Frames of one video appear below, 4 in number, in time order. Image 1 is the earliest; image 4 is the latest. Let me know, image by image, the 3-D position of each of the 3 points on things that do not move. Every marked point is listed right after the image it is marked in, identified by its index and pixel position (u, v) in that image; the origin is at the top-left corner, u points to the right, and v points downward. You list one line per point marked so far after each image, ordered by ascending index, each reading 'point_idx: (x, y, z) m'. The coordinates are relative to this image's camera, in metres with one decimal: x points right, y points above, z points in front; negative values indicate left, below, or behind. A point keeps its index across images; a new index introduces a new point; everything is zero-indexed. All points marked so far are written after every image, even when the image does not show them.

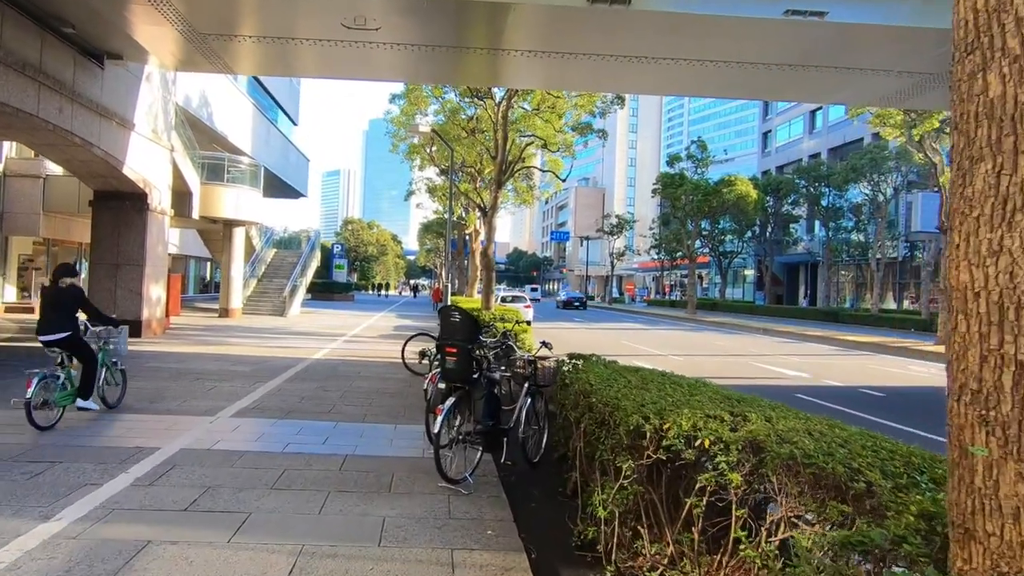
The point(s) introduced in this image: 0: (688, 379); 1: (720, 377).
0: (+1.4, -0.7, +5.3) m
1: (+4.6, -1.9, +14.6) m
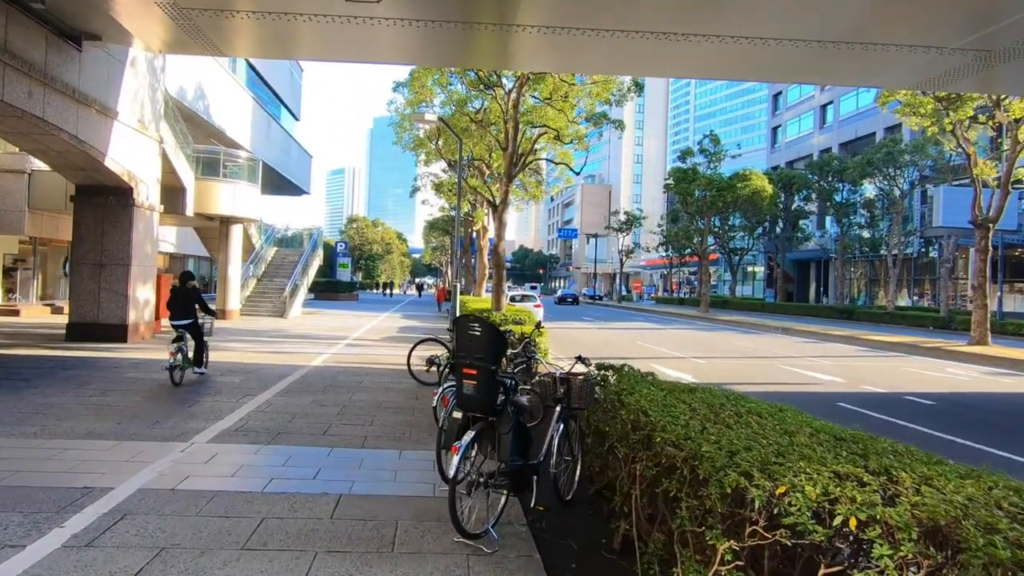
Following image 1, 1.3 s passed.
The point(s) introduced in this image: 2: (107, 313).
0: (+1.6, -0.7, +4.3) m
1: (+4.8, -1.9, +13.5) m
2: (-8.3, -0.5, +13.7) m
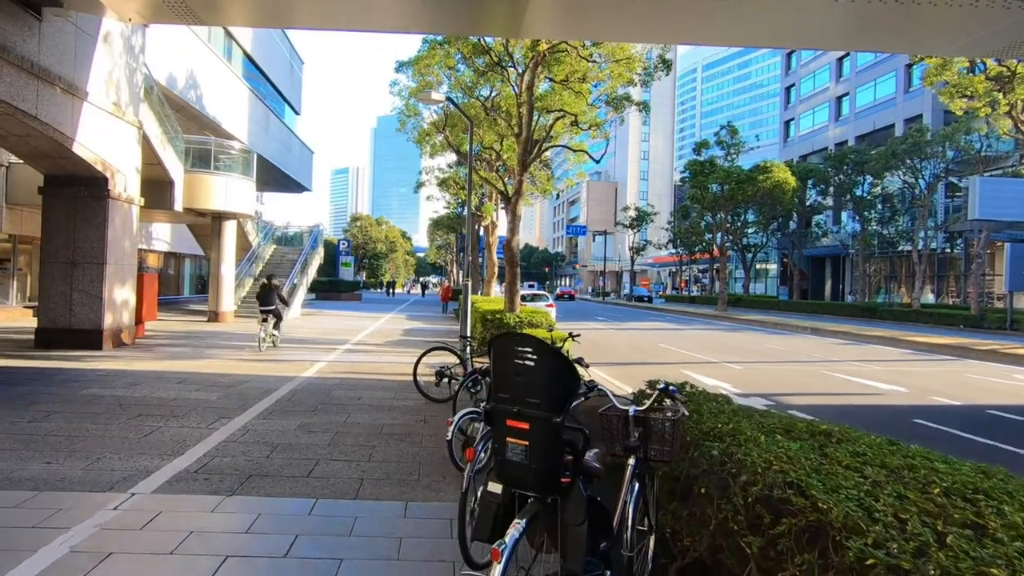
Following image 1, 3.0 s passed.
0: (+1.9, -0.7, +2.8) m
1: (+5.2, -1.9, +12.0) m
2: (-8.0, -0.5, +12.3) m
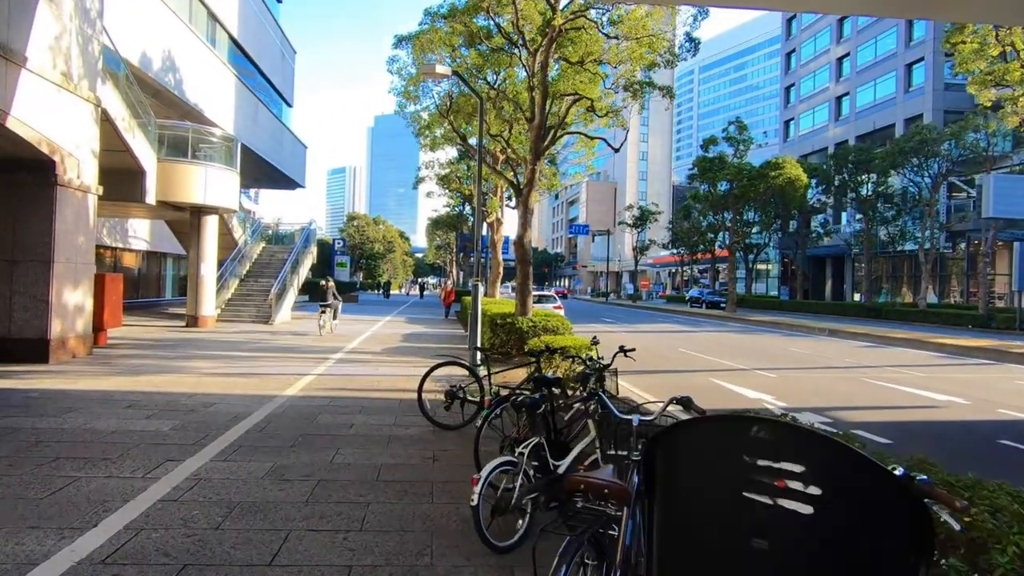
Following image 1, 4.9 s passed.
0: (+2.2, -0.7, +1.1) m
1: (+5.5, -1.9, +10.4) m
2: (-7.7, -0.6, +10.6) m
